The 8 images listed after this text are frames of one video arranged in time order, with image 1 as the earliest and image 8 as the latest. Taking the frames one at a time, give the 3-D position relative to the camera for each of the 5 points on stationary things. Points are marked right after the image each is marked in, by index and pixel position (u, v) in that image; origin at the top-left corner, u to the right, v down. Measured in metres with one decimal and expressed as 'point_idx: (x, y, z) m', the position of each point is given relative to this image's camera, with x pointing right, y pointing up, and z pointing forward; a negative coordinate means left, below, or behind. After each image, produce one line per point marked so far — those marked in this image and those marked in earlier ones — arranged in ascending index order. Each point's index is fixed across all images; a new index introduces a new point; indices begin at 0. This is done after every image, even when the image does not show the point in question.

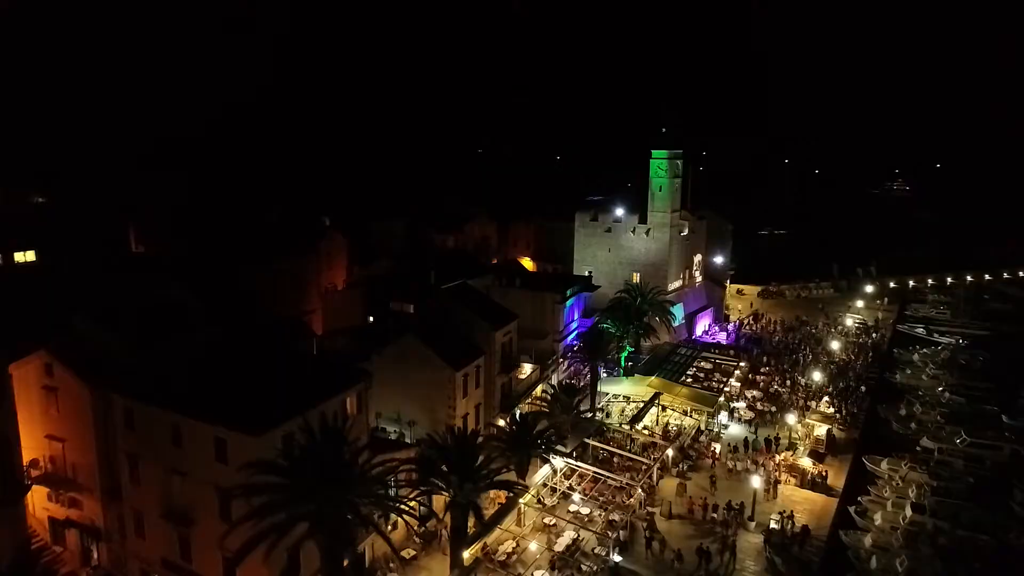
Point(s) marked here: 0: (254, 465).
0: (-5.7, -3.8, +15.6) m
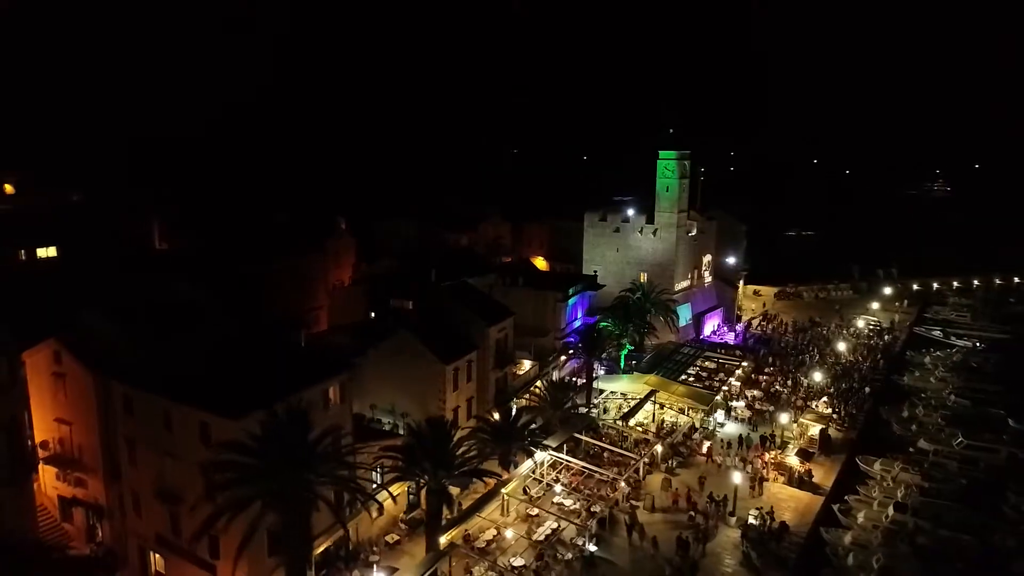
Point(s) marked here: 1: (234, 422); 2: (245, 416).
0: (-6.8, -3.7, +16.8) m
1: (-7.2, -3.5, +18.3) m
2: (-6.9, -3.3, +18.3) m
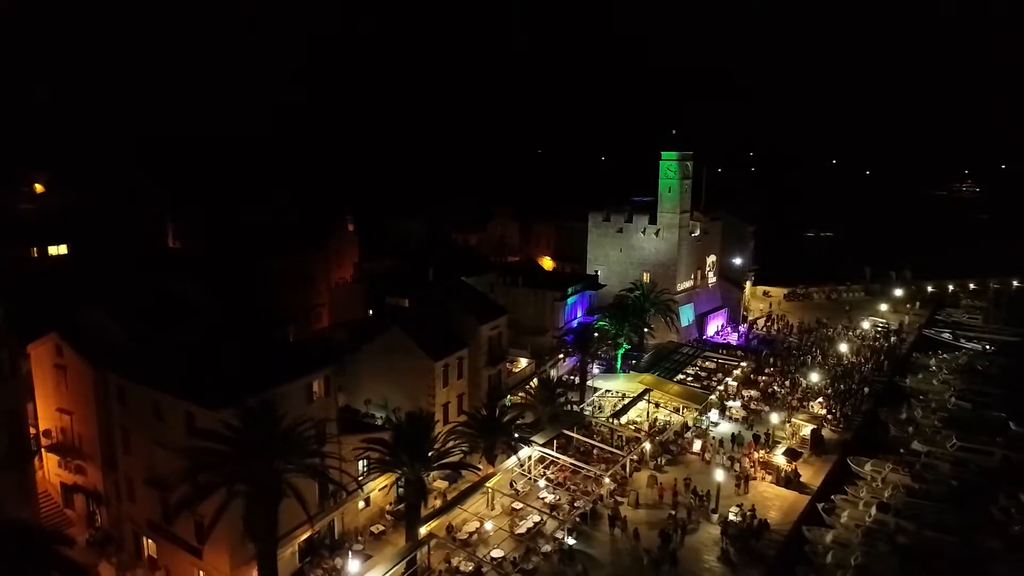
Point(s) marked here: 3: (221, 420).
0: (-7.6, -3.6, +17.6) m
1: (-8.0, -3.4, +19.1) m
2: (-7.7, -3.2, +19.2) m
3: (-7.9, -3.6, +19.3) m
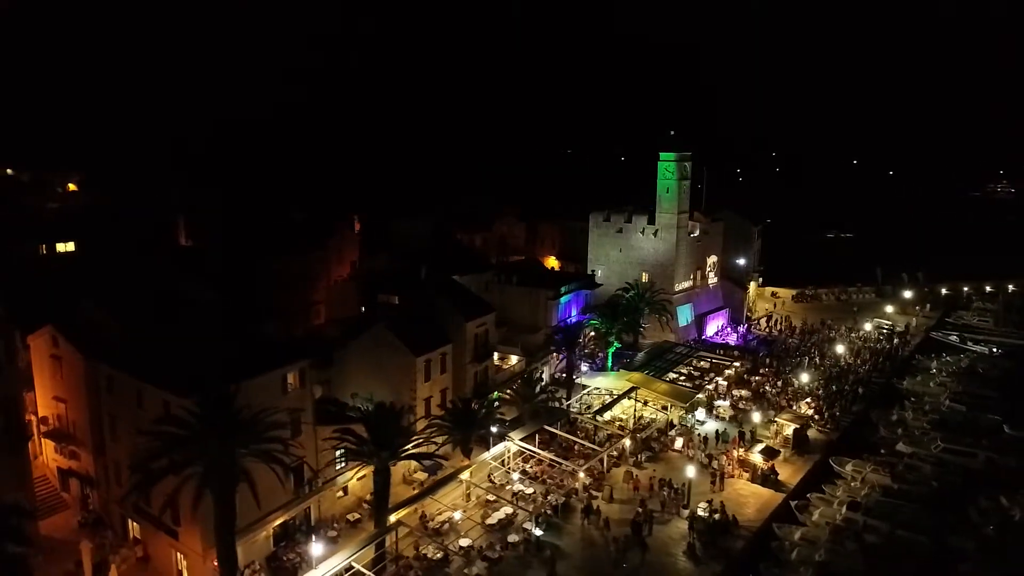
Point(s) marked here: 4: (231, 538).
0: (-8.9, -3.5, +18.7) m
1: (-9.2, -3.2, +20.2) m
2: (-9.0, -3.1, +20.3) m
3: (-9.2, -3.4, +20.4) m
4: (-7.3, -6.4, +18.2) m
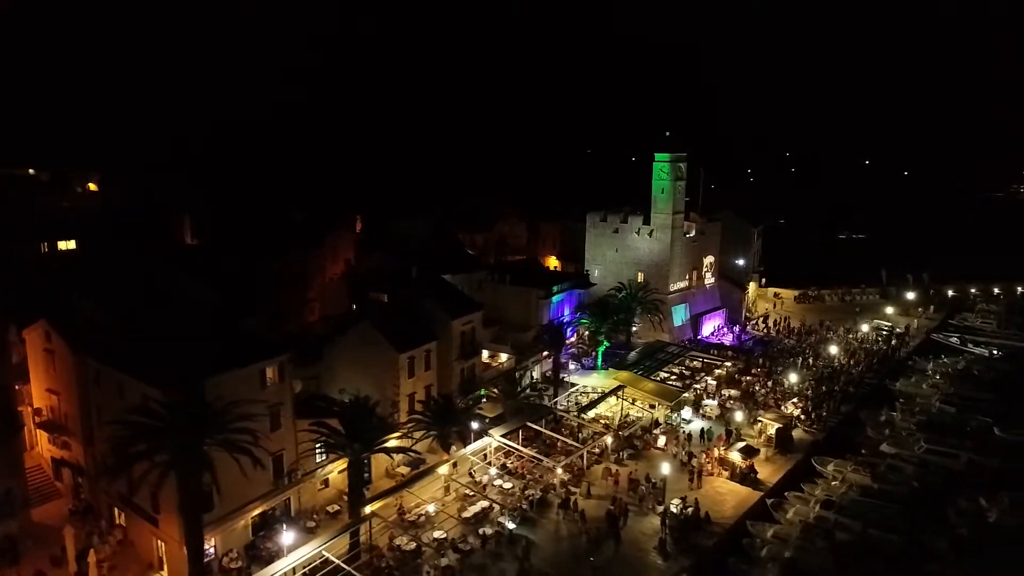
0: (-10.0, -3.4, +19.5) m
1: (-10.3, -3.1, +21.0) m
2: (-10.0, -3.0, +21.1) m
3: (-10.2, -3.3, +21.2) m
4: (-8.4, -6.3, +19.0) m
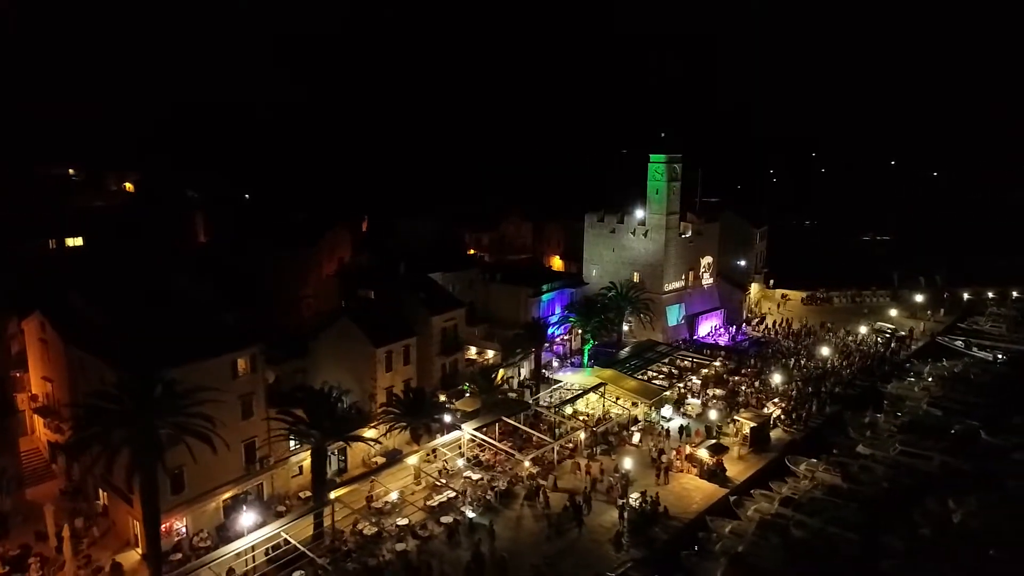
0: (-11.7, -3.2, +20.9) m
1: (-11.9, -2.9, +22.5) m
2: (-11.7, -2.8, +22.5) m
3: (-11.9, -3.1, +22.7) m
4: (-10.2, -6.1, +20.3) m
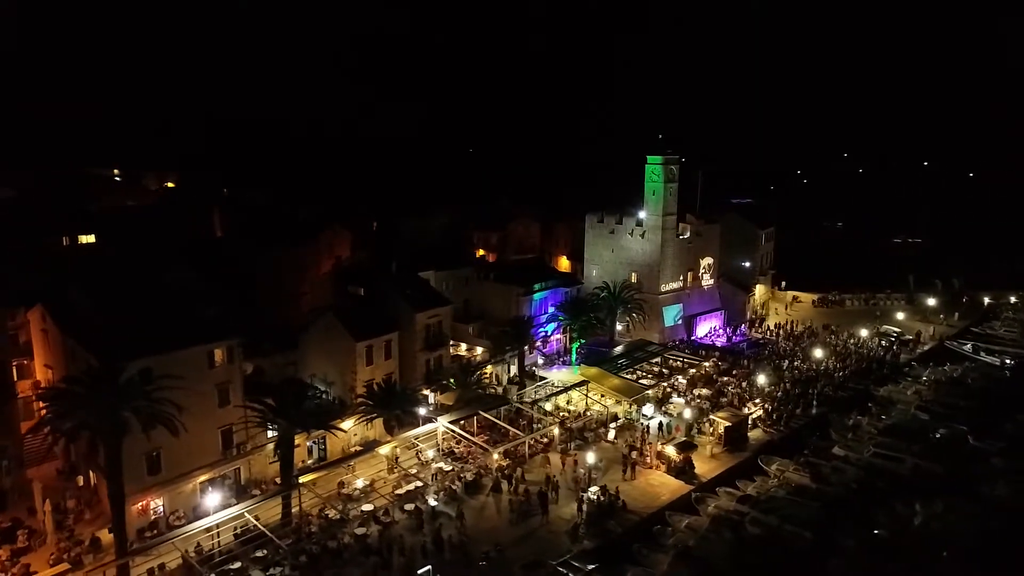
0: (-13.5, -3.0, +22.6) m
1: (-13.6, -2.7, +24.2) m
2: (-13.3, -2.6, +24.2) m
3: (-13.5, -2.9, +24.4) m
4: (-12.0, -6.0, +22.0) m
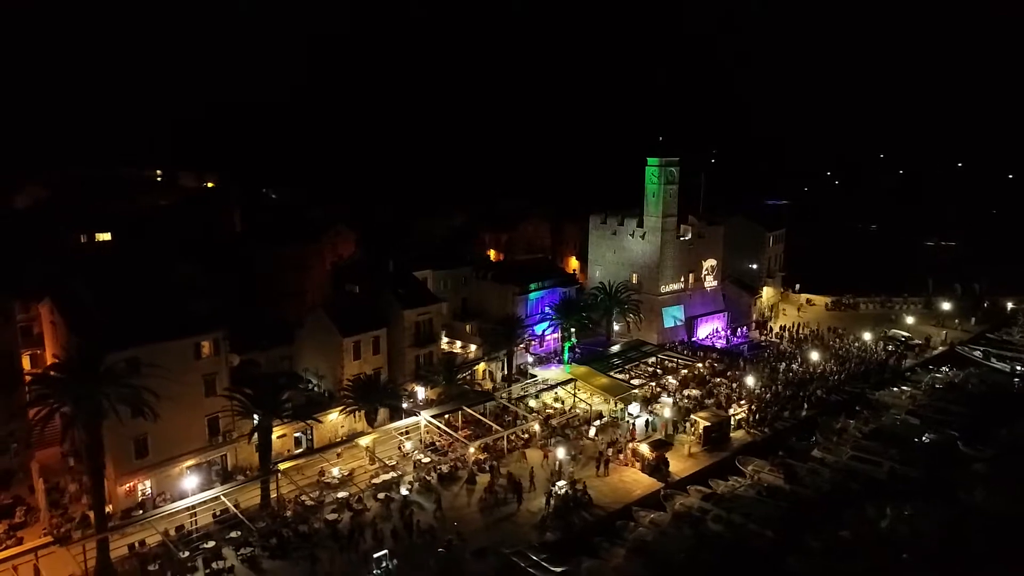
0: (-15.0, -2.8, +24.3) m
1: (-15.0, -2.6, +25.9) m
2: (-14.7, -2.4, +25.9) m
3: (-14.9, -2.8, +26.1) m
4: (-13.6, -5.8, +23.6) m
